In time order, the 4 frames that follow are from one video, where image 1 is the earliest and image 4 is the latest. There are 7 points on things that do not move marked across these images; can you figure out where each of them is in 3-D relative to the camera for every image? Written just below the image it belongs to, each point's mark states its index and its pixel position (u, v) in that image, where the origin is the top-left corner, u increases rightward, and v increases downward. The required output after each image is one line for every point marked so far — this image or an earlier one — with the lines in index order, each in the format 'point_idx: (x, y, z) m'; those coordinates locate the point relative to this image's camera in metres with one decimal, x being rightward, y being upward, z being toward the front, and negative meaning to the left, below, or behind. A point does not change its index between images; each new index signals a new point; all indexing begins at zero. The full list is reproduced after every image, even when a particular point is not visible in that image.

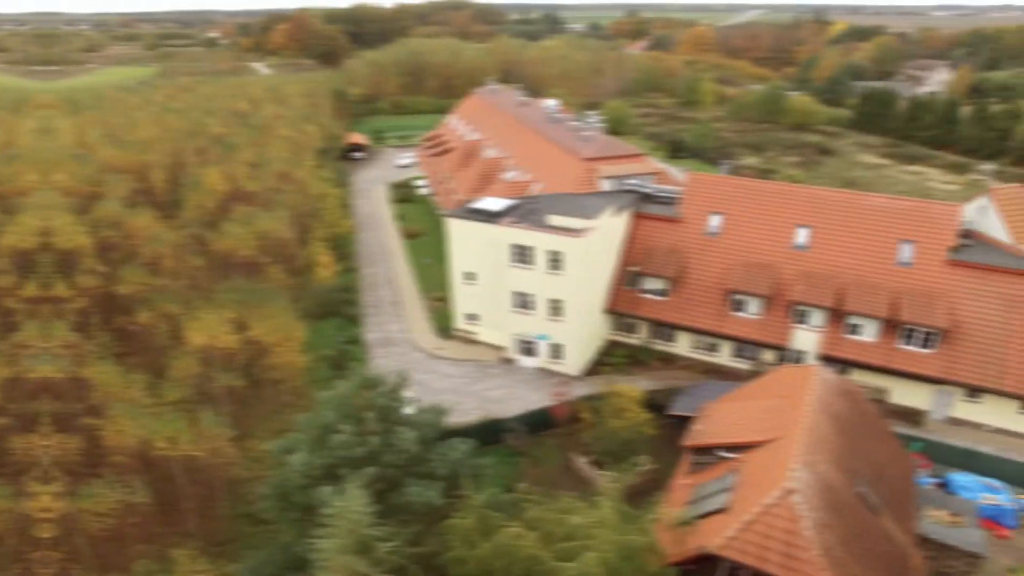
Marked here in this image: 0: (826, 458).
0: (+8.8, -4.9, +17.6) m
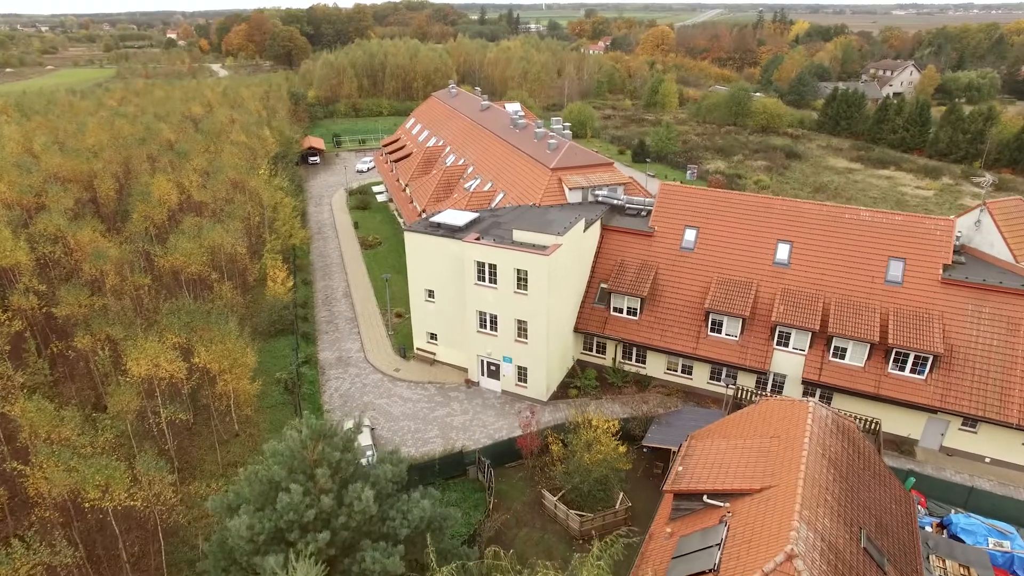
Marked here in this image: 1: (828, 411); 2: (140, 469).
0: (+7.9, -5.6, +15.9) m
1: (+10.0, -3.9, +19.9) m
2: (-10.5, -5.1, +17.8) m
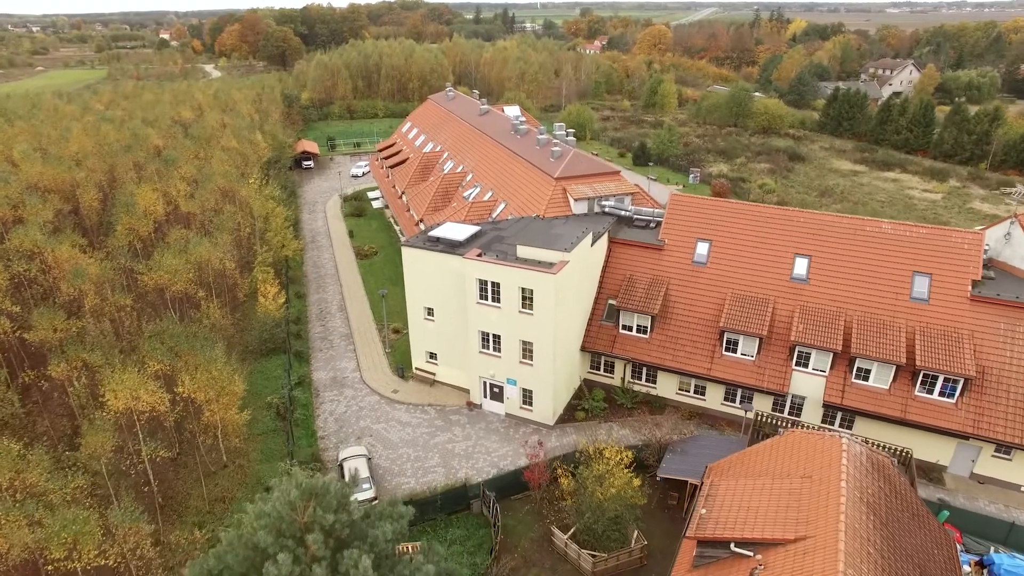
0: (+8.2, -6.4, +14.4) m
1: (+10.2, -4.6, +18.4) m
2: (-10.2, -6.0, +16.2) m
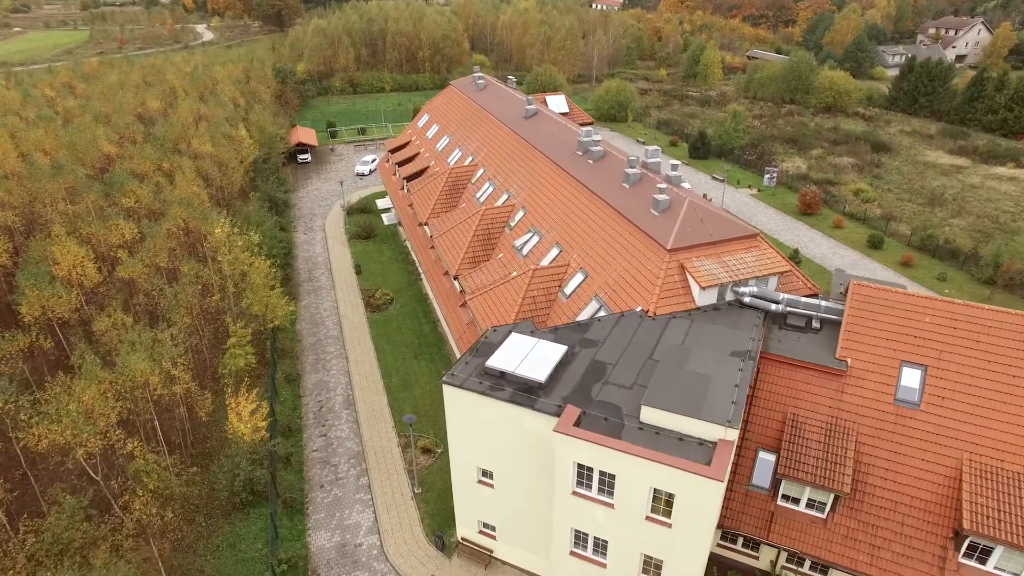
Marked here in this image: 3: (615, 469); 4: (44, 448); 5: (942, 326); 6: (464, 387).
0: (+11.1, -11.8, +4.4) m
1: (+13.2, -9.8, +8.2) m
2: (-7.3, -11.3, +6.2) m
3: (+2.5, -4.3, +15.3) m
4: (-13.7, -4.6, +18.6) m
5: (+12.8, -1.0, +18.7) m
6: (-1.3, -2.7, +17.4) m
